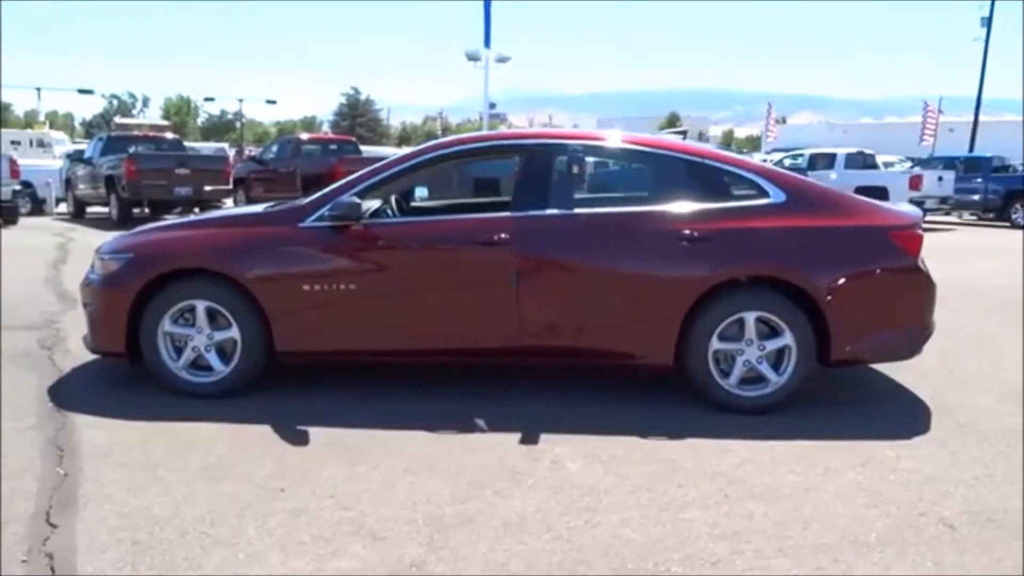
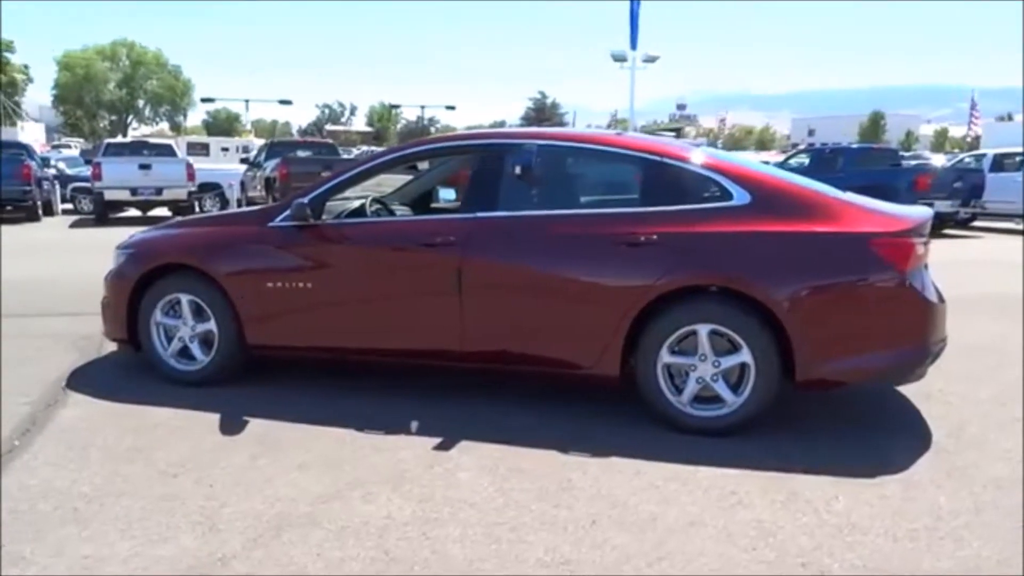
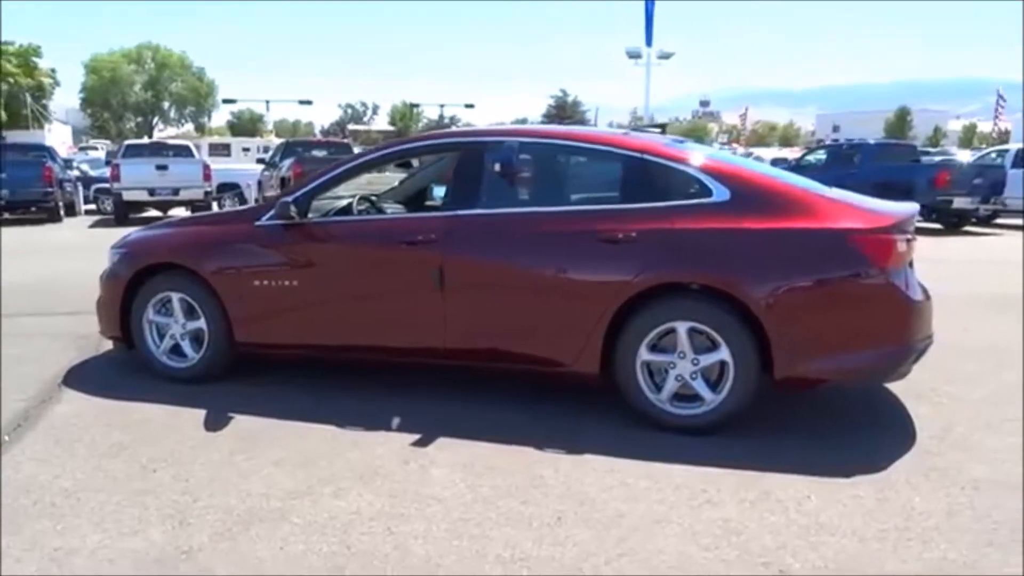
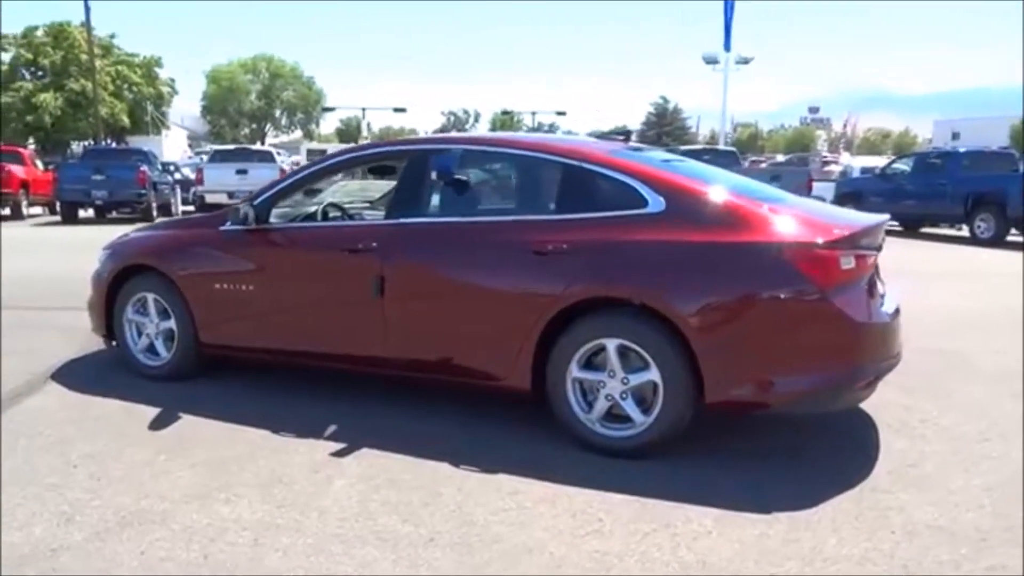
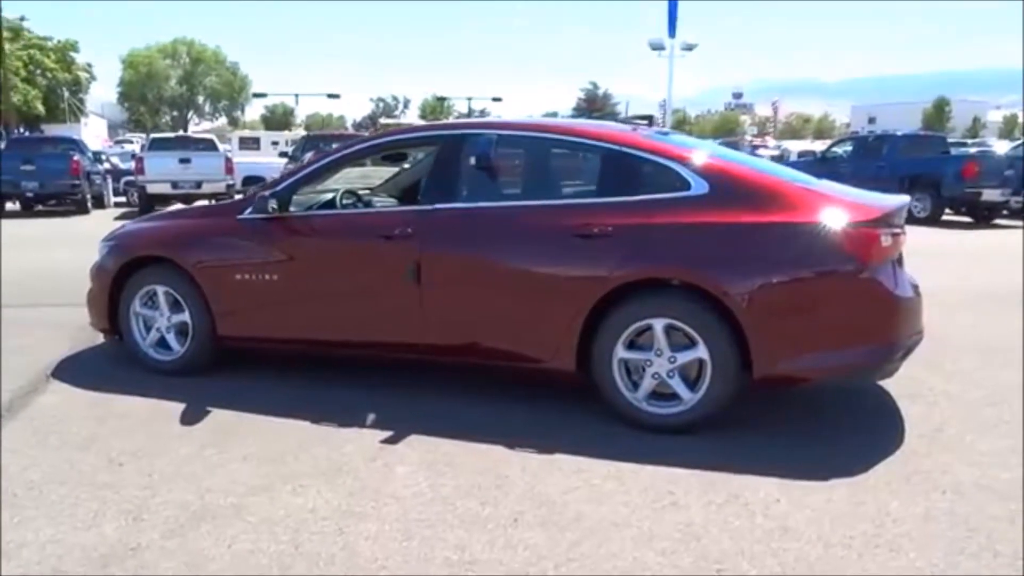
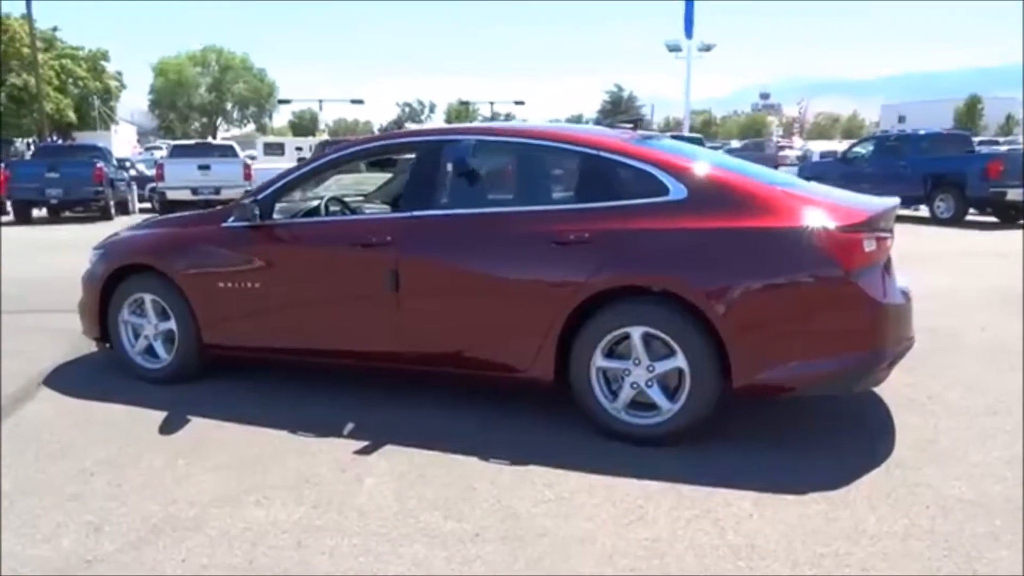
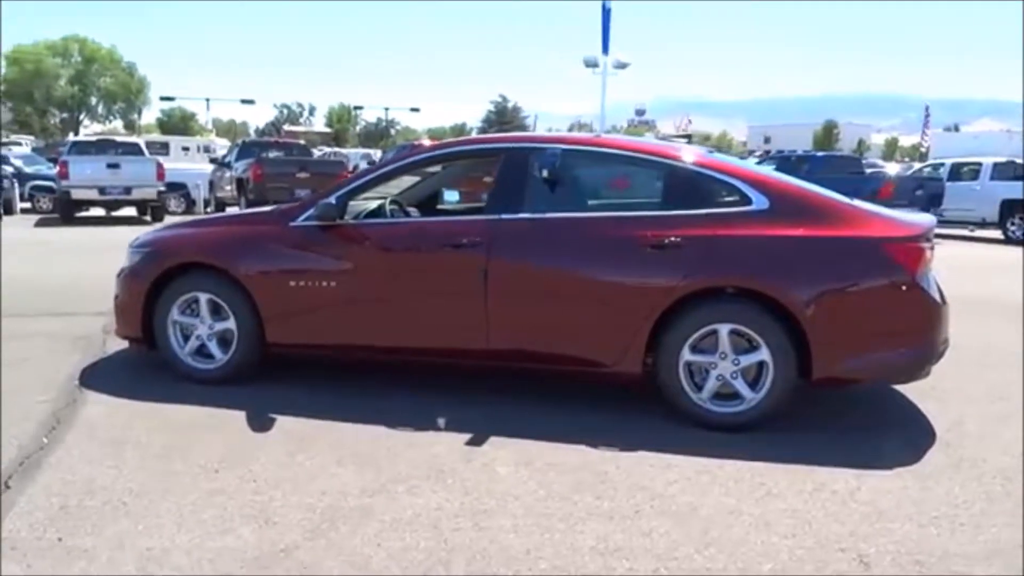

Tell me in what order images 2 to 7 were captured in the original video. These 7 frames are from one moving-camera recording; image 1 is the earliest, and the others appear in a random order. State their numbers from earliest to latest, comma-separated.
7, 2, 3, 5, 6, 4
